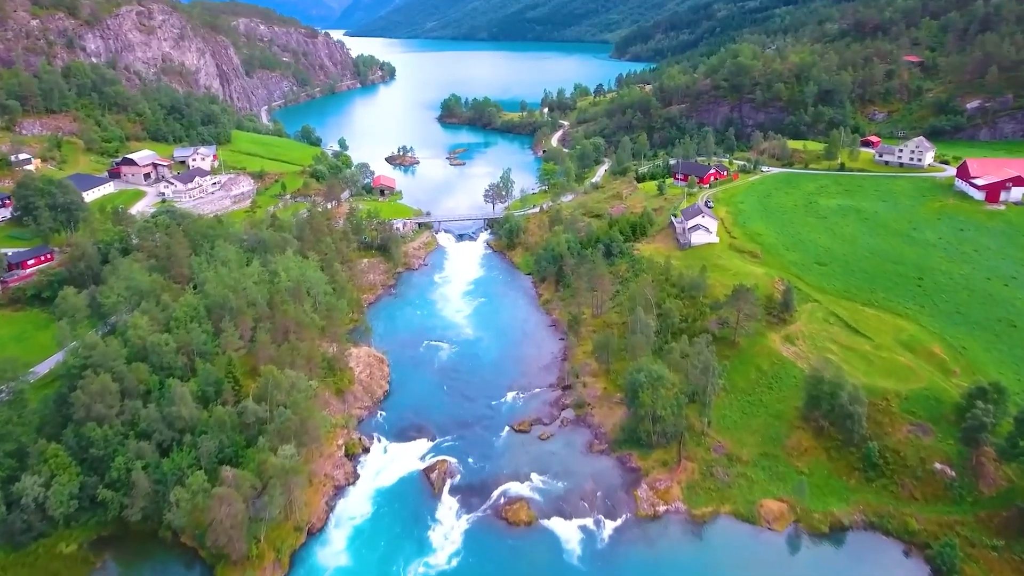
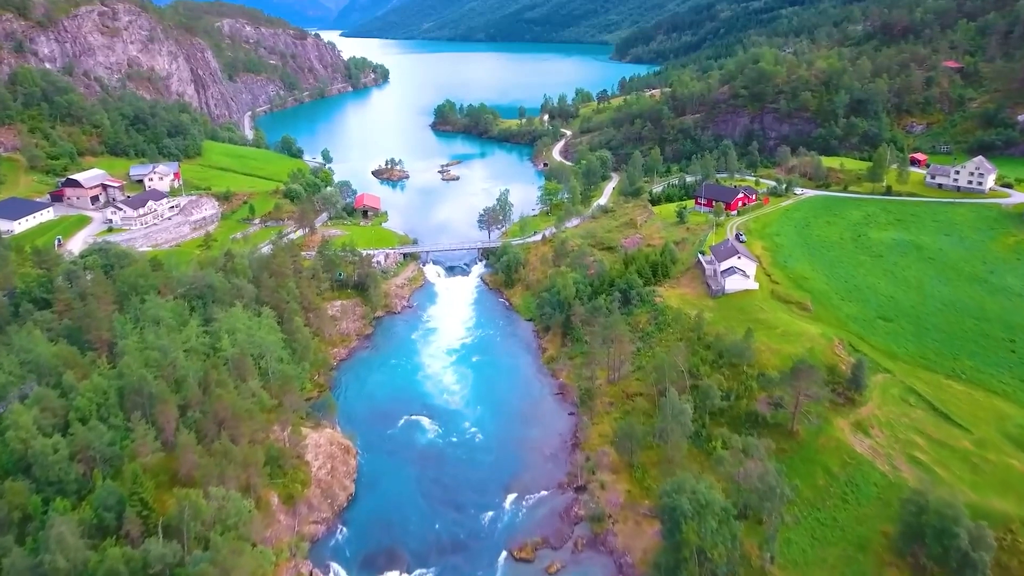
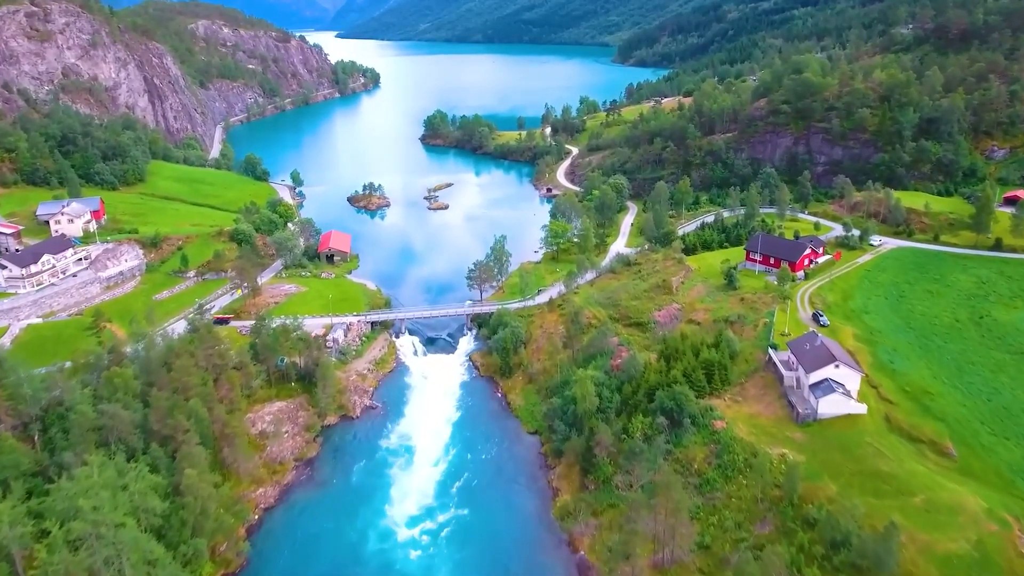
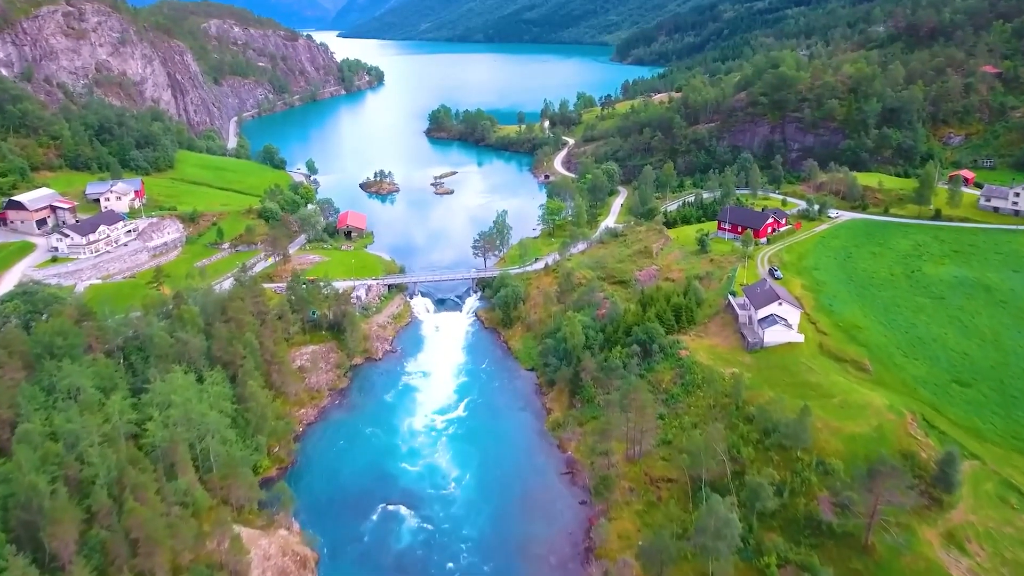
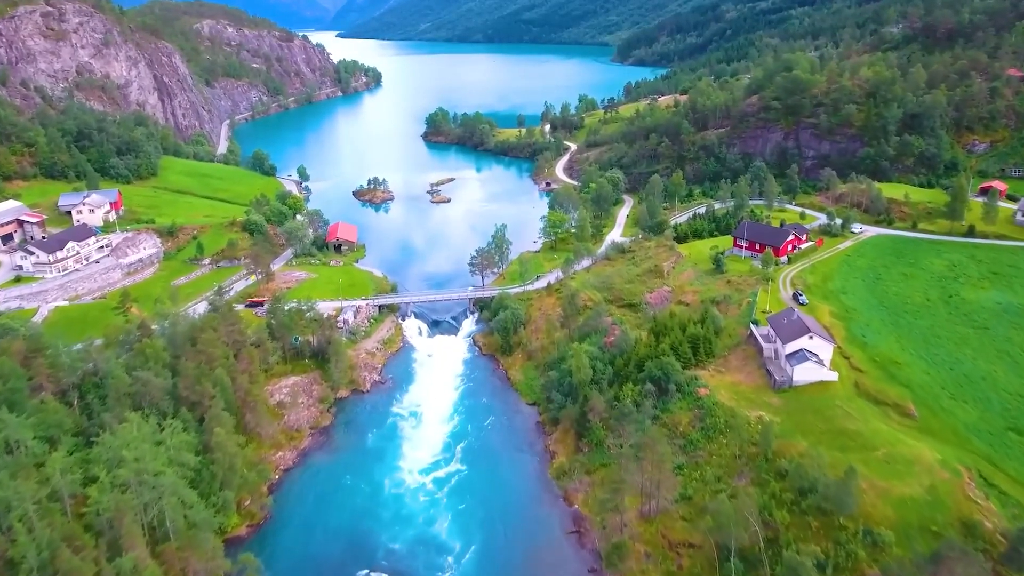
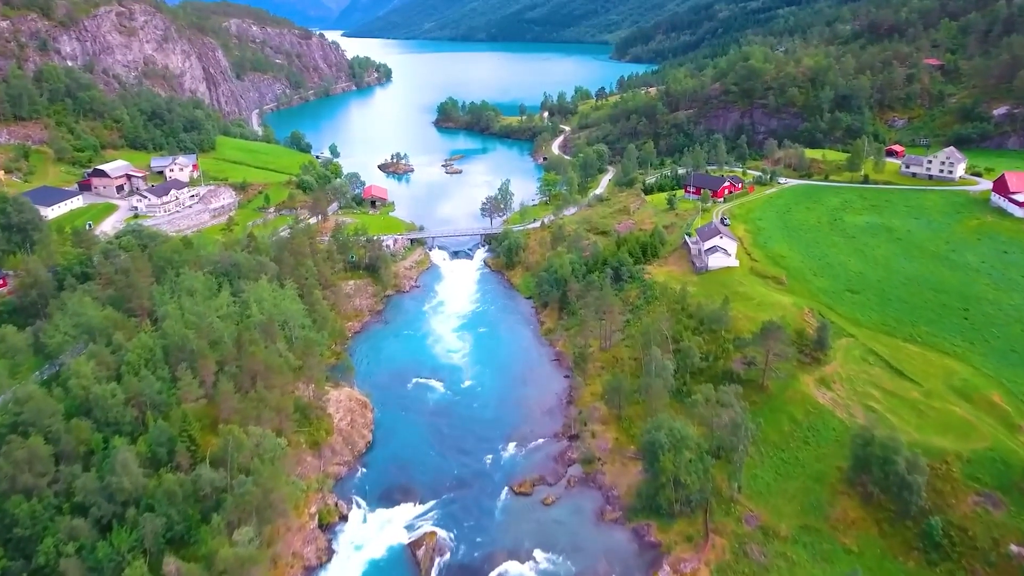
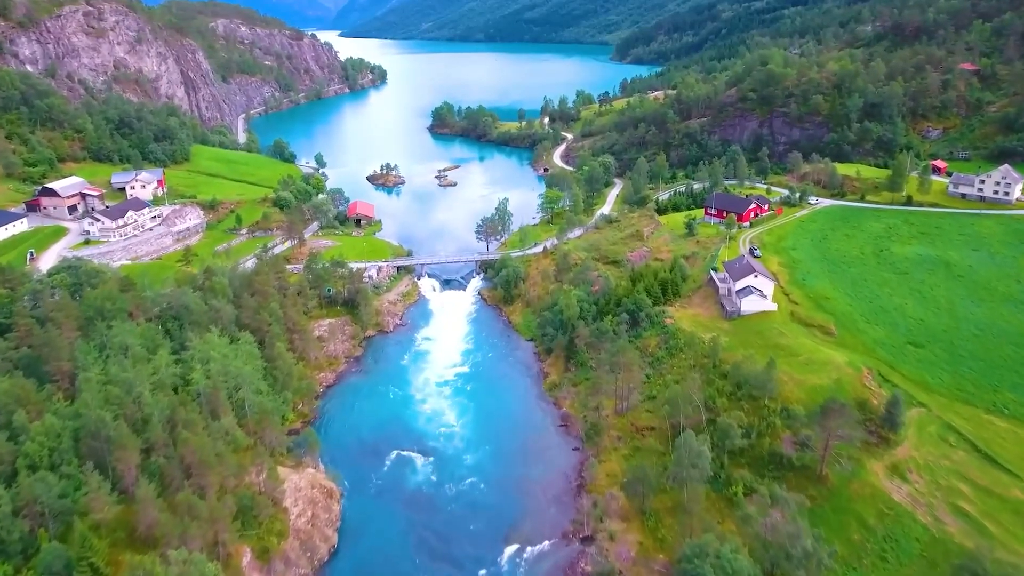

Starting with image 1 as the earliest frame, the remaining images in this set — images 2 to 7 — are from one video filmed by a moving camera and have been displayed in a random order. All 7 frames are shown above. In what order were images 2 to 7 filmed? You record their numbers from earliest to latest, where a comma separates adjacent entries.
6, 2, 7, 4, 5, 3
